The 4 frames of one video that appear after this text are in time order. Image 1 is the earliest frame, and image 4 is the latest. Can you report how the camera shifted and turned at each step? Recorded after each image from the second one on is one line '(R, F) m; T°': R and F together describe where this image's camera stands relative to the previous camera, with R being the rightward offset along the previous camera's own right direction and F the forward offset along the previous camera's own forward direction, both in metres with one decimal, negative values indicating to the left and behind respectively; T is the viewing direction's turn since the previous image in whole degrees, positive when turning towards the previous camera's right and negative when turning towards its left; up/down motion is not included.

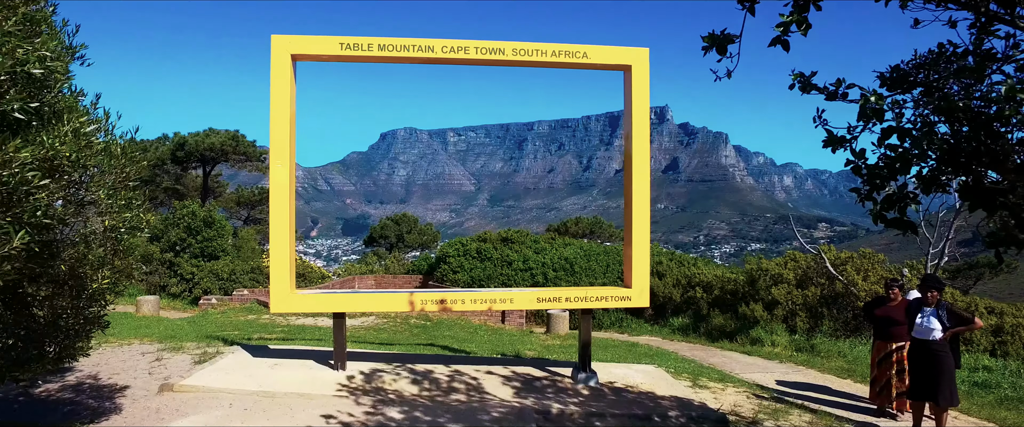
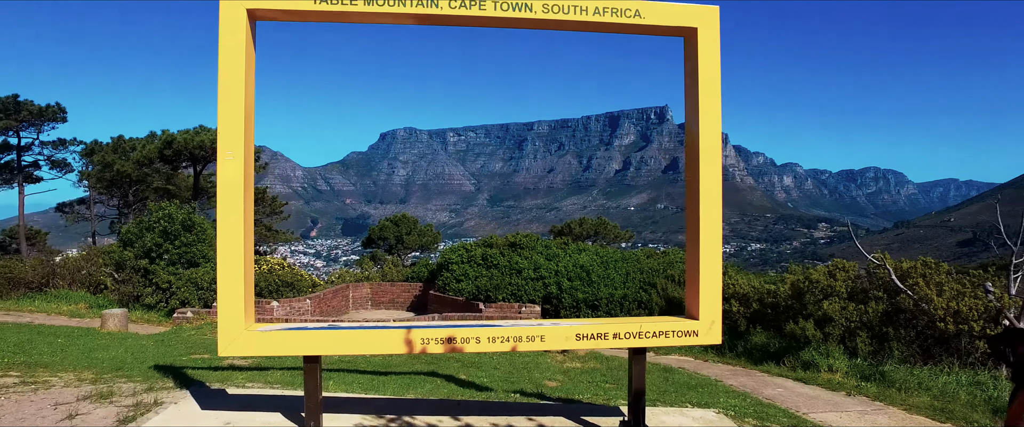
(-0.1, +0.6) m; 0°
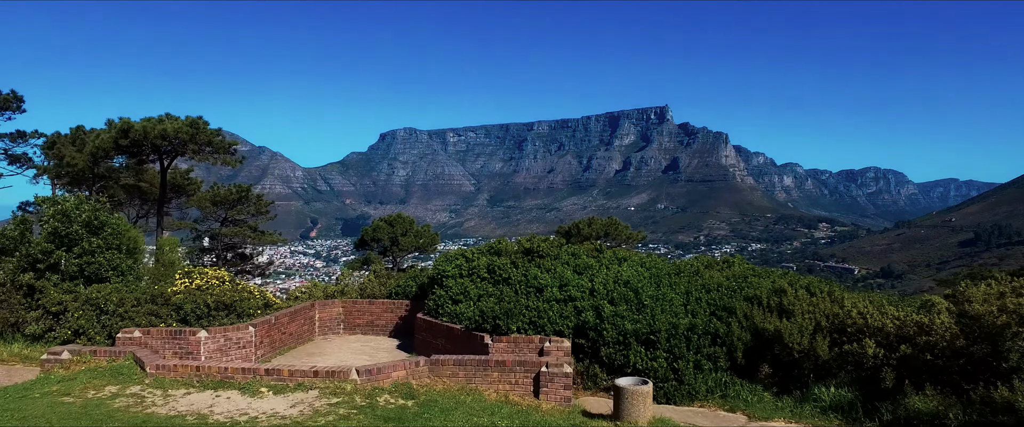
(-0.1, +1.6) m; 0°
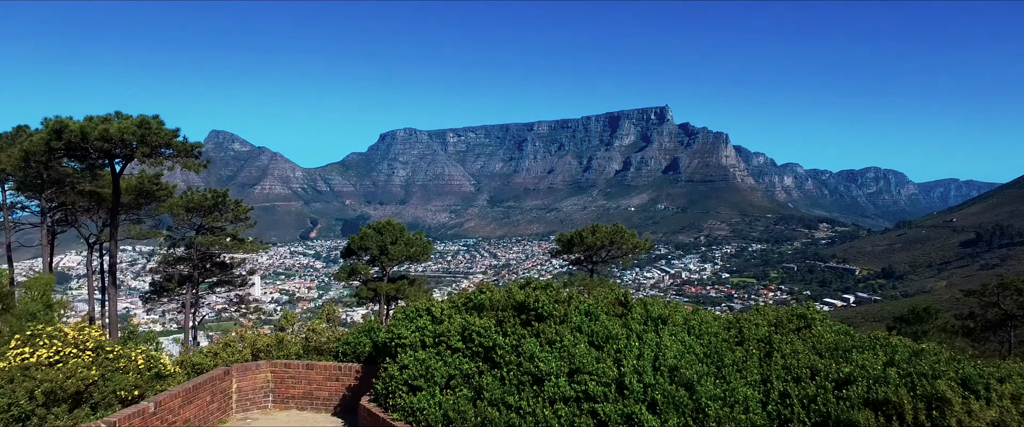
(+0.1, +1.5) m; 0°
